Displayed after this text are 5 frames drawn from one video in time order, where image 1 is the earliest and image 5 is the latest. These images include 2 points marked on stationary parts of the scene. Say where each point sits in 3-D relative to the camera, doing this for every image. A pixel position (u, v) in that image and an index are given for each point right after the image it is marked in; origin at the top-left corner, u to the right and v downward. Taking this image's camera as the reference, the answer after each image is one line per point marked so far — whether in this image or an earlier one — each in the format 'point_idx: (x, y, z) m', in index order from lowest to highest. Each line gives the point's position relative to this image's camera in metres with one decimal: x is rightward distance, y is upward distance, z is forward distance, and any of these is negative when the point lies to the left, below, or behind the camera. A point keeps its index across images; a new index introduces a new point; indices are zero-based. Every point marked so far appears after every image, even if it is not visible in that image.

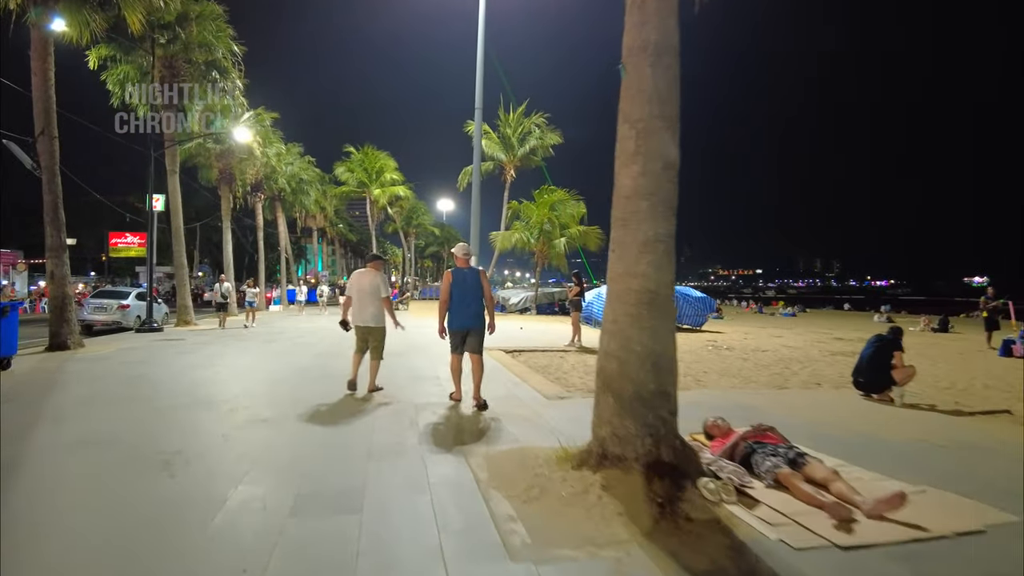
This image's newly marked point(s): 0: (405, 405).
0: (-1.3, -1.4, +7.8) m
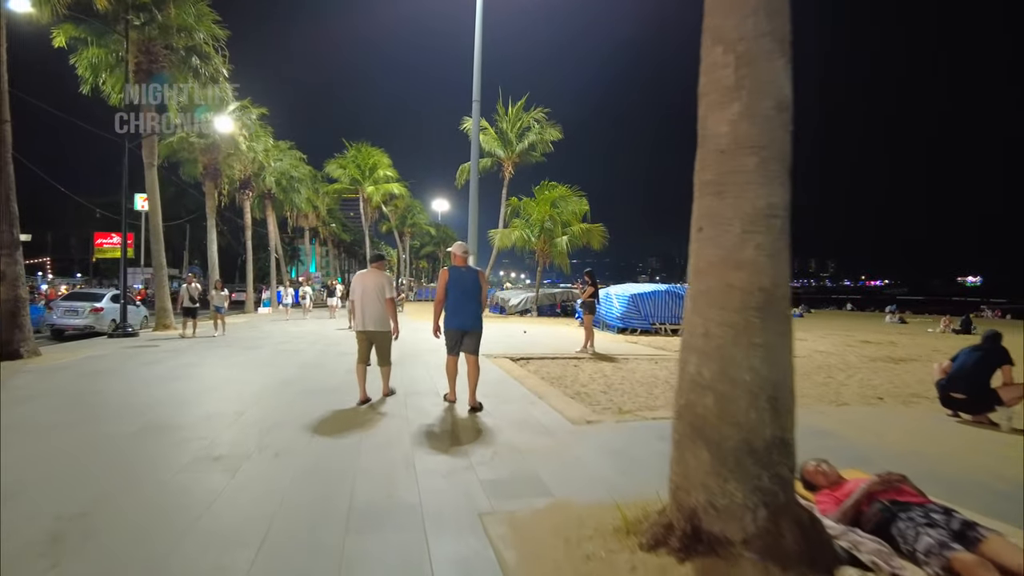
0: (-1.1, -1.4, +6.4) m
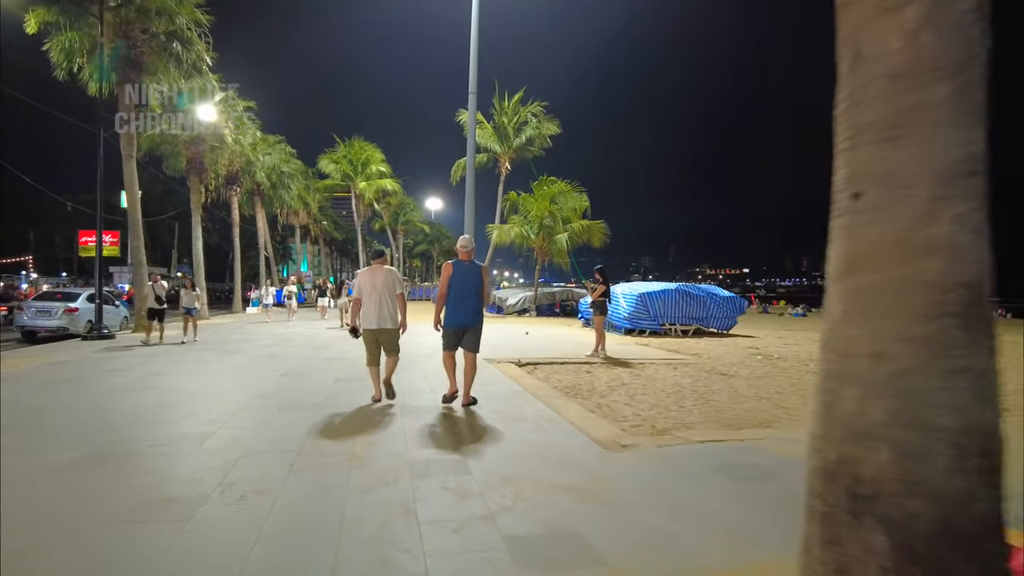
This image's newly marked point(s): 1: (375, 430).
0: (-1.0, -1.4, +5.4) m
1: (-1.4, -1.4, +6.2) m
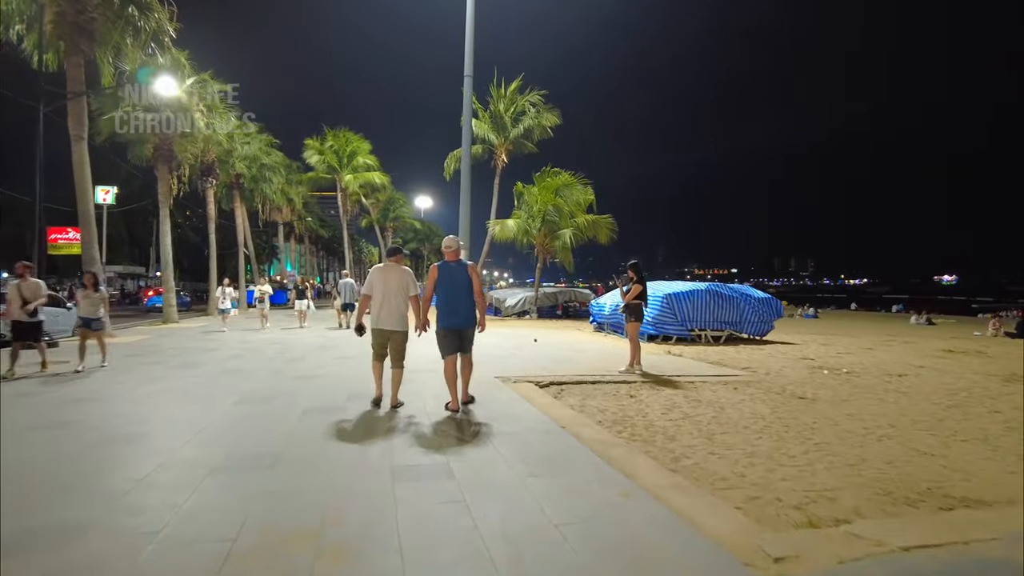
0: (-0.6, -1.4, +3.2) m
1: (-1.0, -1.4, +4.0) m
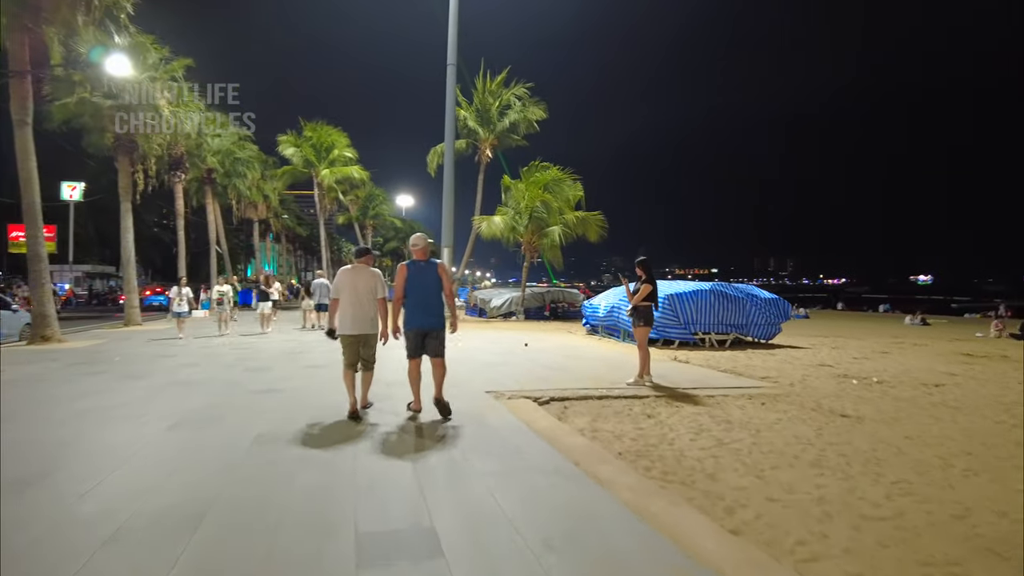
0: (-0.6, -1.4, +2.0) m
1: (-1.0, -1.4, +2.8) m
